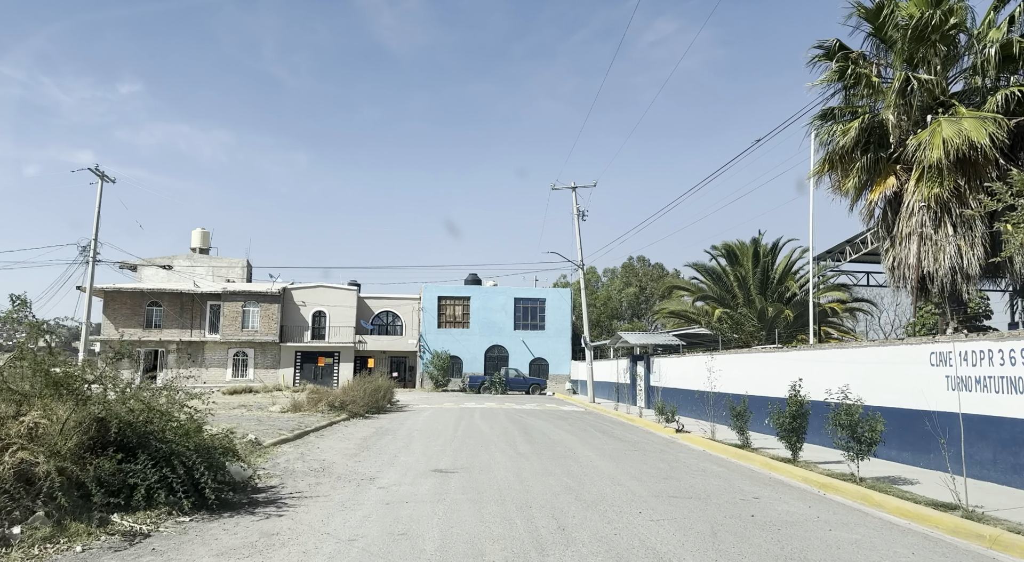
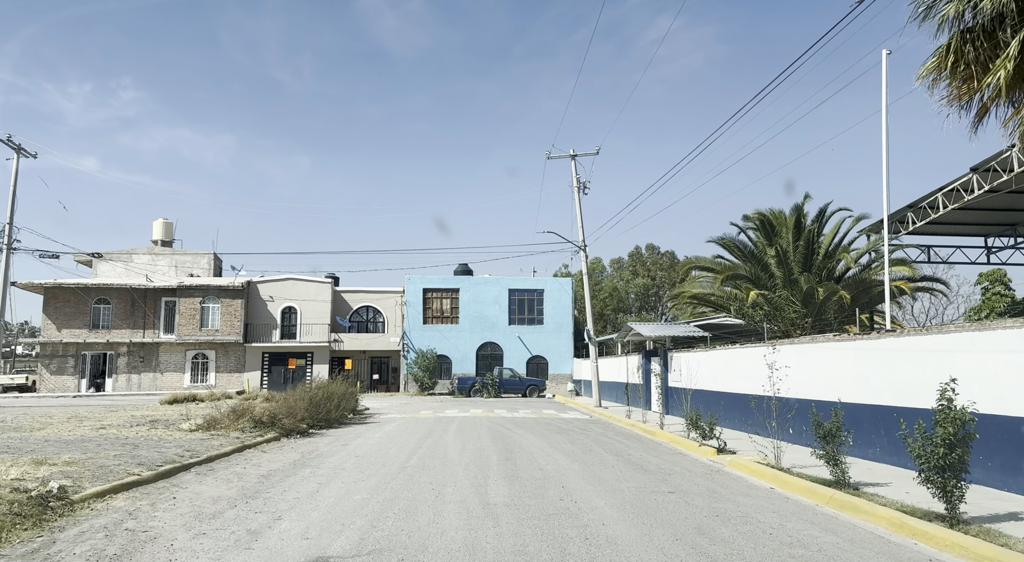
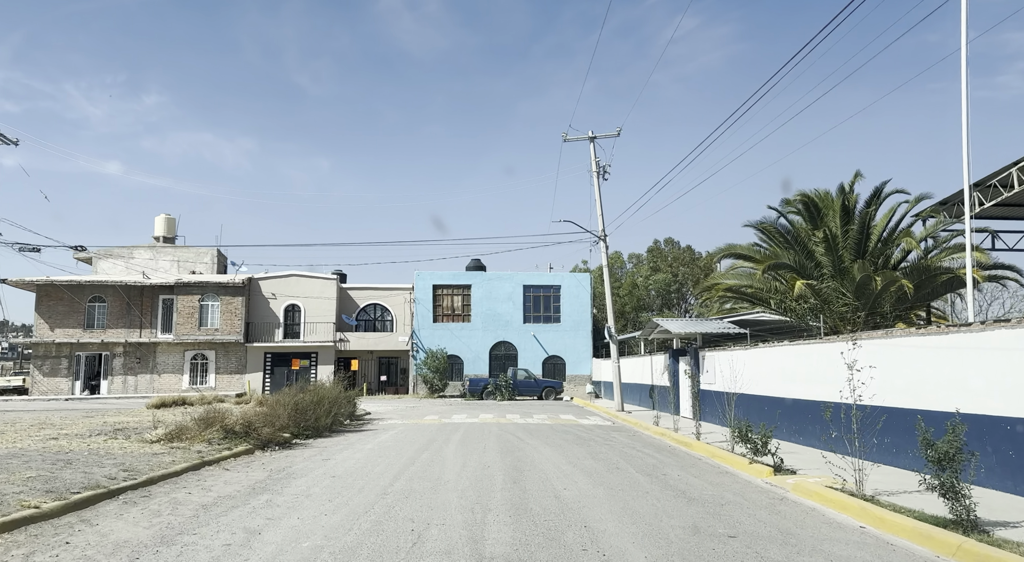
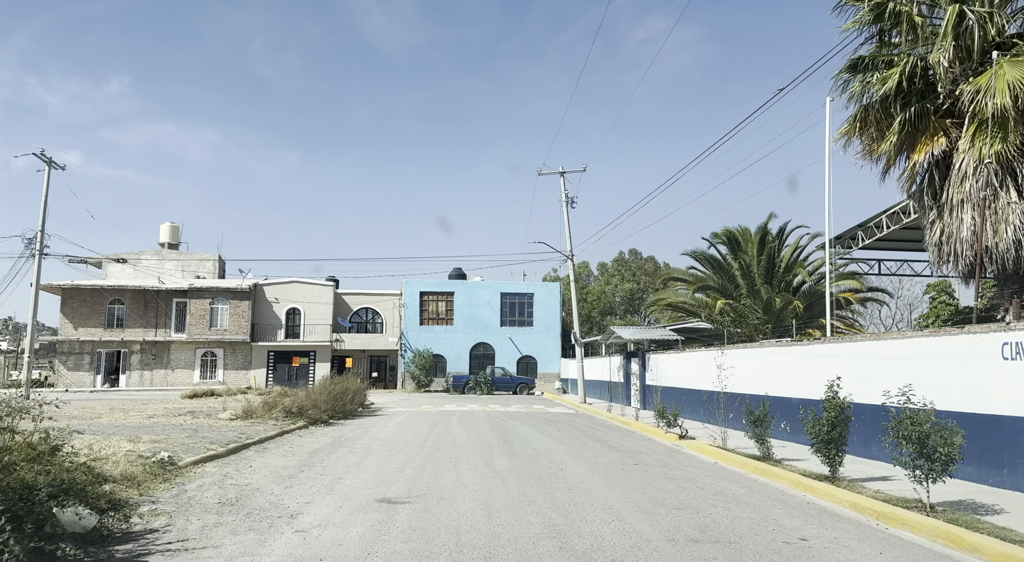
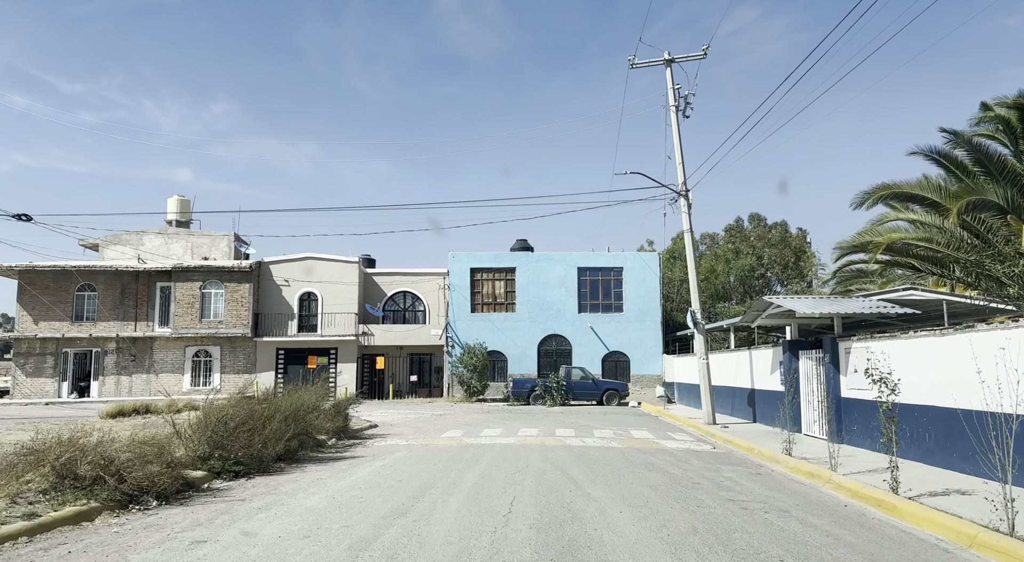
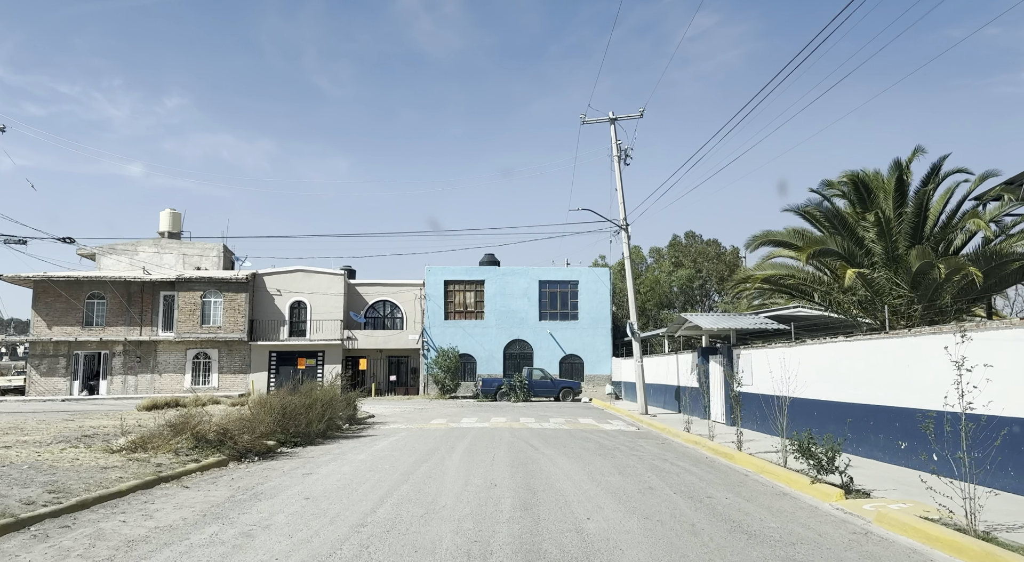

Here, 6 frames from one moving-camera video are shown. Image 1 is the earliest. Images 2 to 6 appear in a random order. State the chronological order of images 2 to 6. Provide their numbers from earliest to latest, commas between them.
4, 2, 3, 6, 5
